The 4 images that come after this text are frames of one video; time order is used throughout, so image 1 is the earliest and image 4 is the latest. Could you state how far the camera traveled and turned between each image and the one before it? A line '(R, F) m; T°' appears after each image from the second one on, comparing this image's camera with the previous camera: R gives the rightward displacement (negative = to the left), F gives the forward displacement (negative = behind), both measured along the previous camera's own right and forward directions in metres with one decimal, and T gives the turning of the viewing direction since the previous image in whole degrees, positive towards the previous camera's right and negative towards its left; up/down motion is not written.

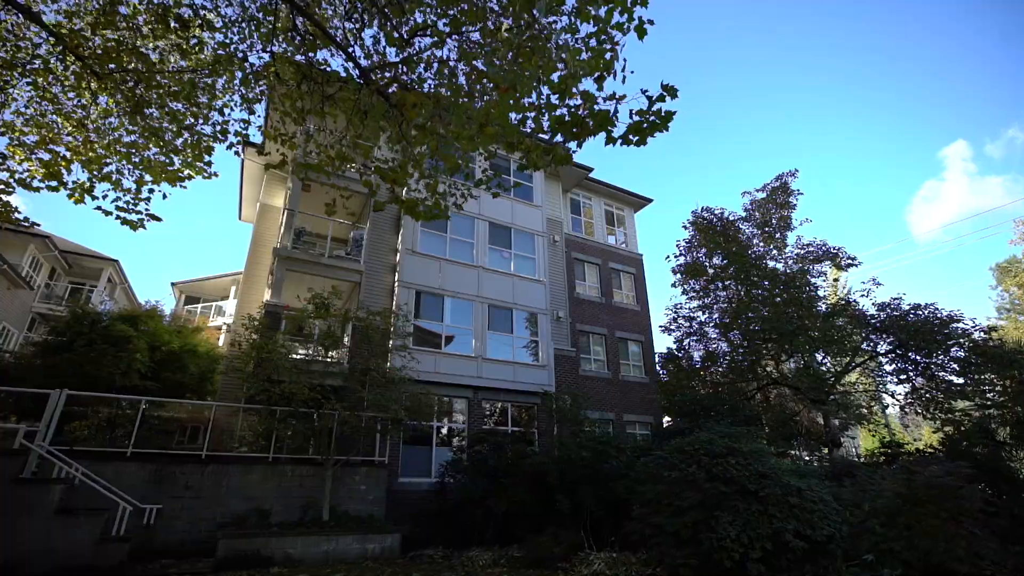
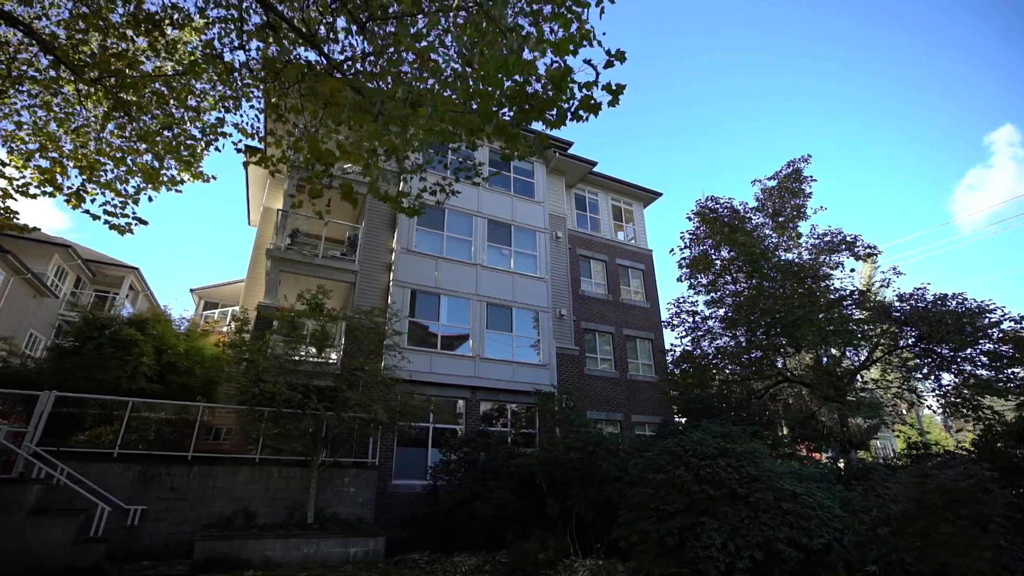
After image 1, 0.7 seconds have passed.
(+0.9, +0.4) m; -3°
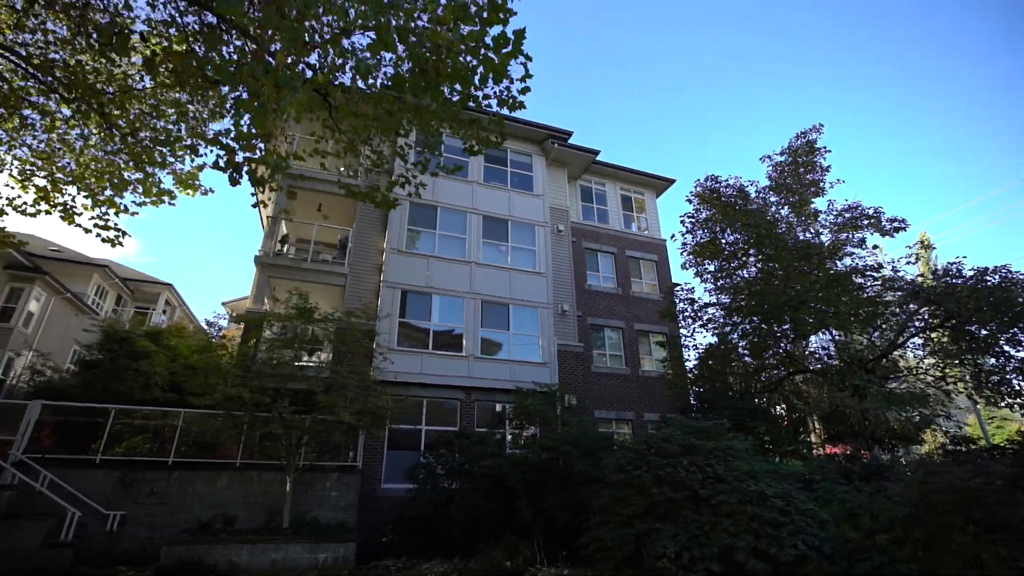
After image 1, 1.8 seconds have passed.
(+1.7, +0.6) m; -6°
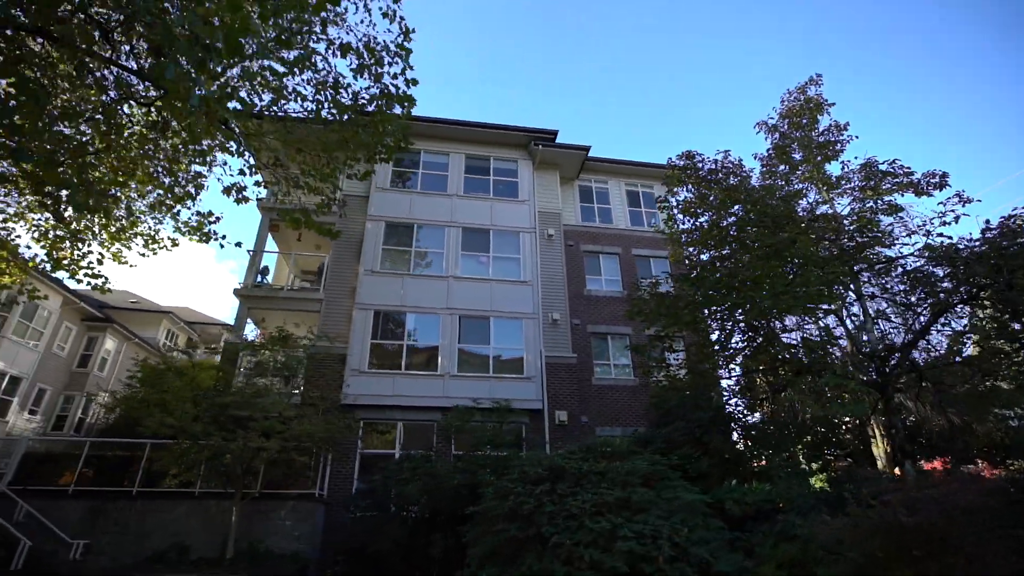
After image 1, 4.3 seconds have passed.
(+3.4, +1.2) m; -11°
